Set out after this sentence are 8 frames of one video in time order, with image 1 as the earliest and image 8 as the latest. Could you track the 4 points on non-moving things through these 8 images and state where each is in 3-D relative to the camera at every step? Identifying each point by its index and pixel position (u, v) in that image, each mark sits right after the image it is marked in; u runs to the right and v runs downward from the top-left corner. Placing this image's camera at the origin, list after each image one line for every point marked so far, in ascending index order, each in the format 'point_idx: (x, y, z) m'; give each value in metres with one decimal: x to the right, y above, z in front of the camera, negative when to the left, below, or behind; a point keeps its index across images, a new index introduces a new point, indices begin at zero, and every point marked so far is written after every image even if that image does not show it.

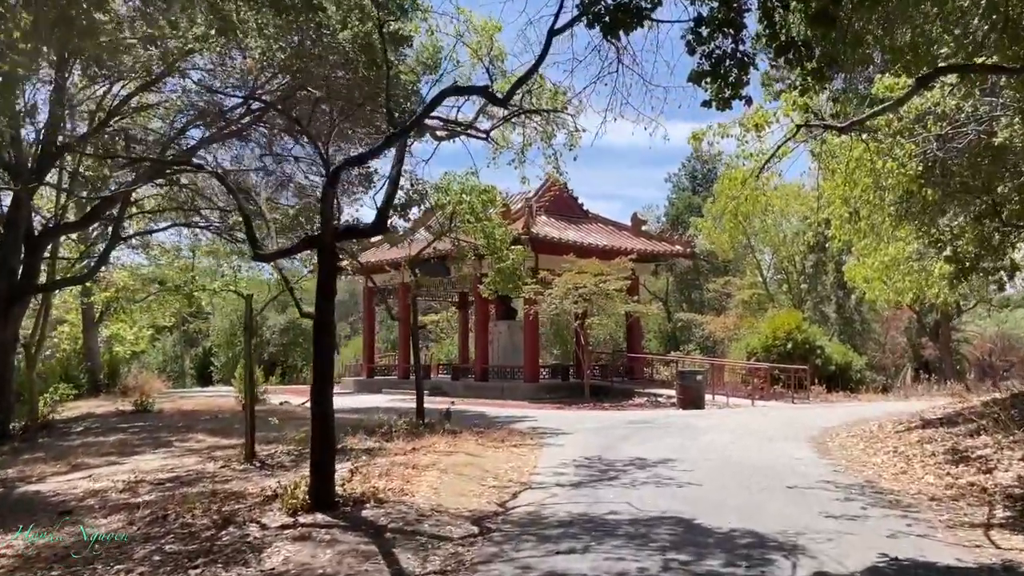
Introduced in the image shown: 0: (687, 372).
0: (+4.2, -2.0, +19.6) m
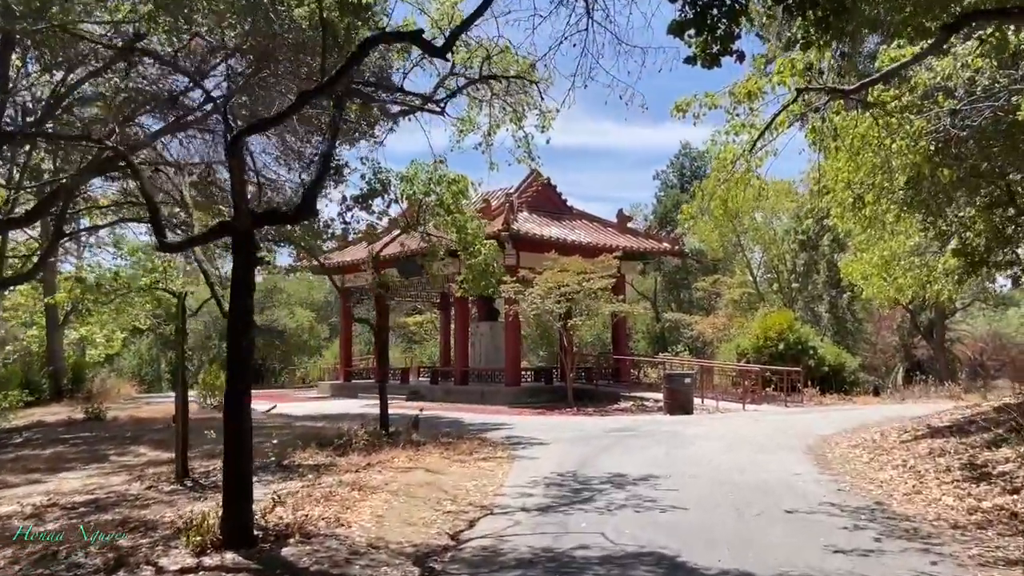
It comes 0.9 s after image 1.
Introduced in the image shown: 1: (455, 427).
0: (+3.7, -2.0, +18.5) m
1: (-1.0, -2.7, +15.7) m
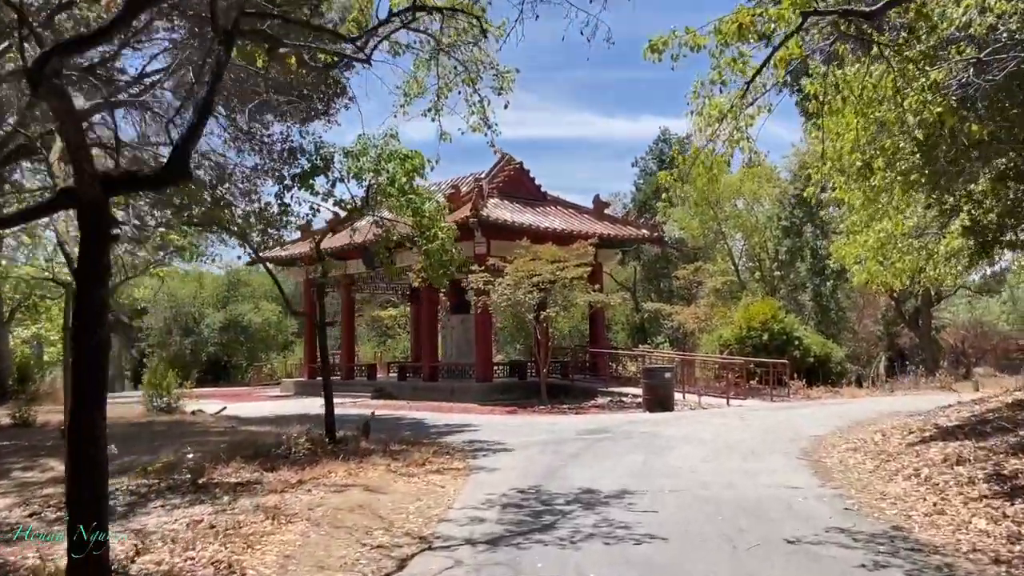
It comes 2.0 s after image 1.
0: (+3.0, -1.7, +17.2) m
1: (-1.7, -2.5, +14.3) m
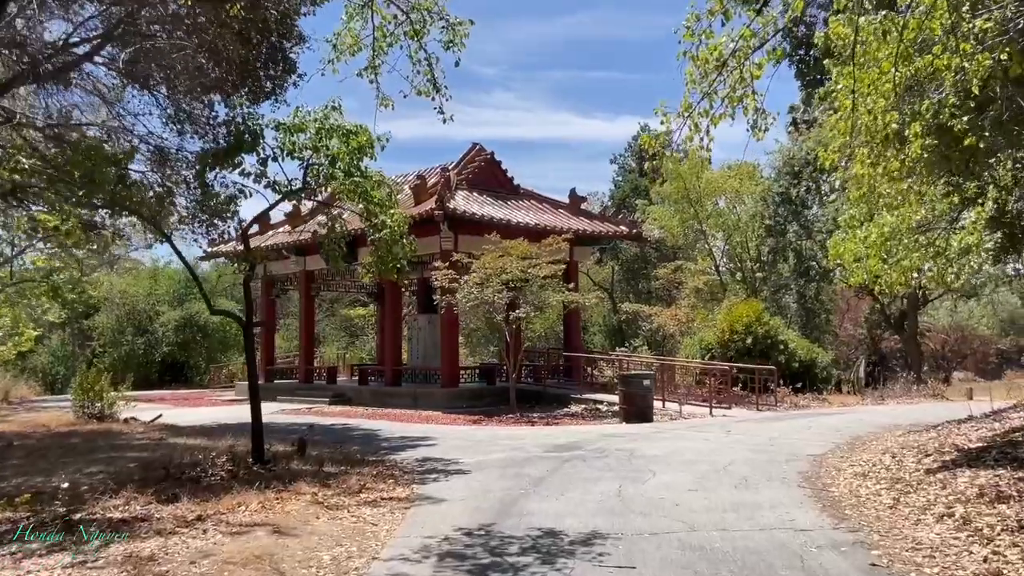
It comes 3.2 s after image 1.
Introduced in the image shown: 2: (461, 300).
0: (+2.3, -1.7, +15.7) m
1: (-2.3, -2.5, +12.7) m
2: (-1.2, -0.3, +19.0) m
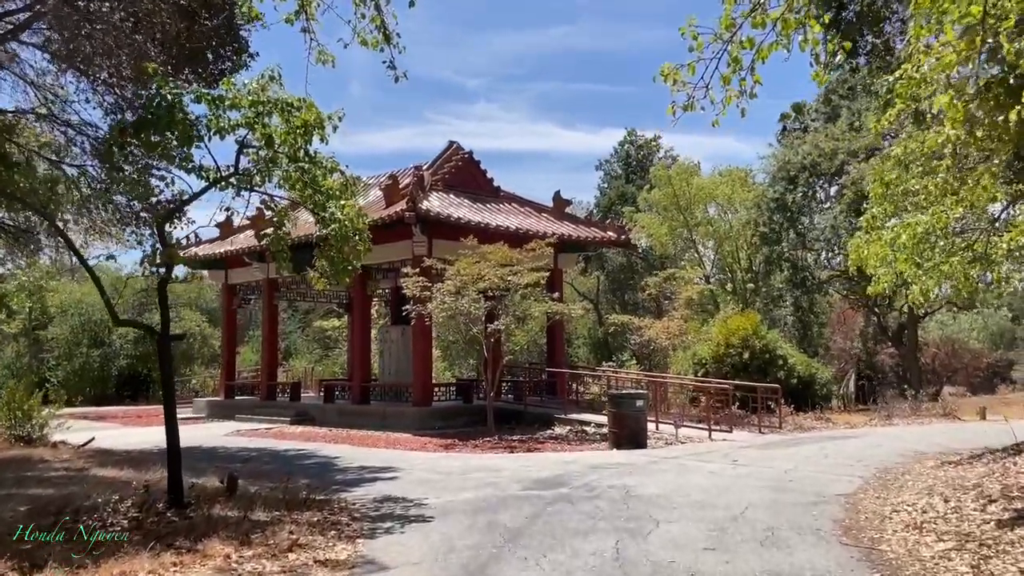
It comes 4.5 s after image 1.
0: (+1.9, -1.8, +14.0) m
1: (-2.6, -2.6, +10.9) m
2: (-1.6, -0.5, +17.2) m
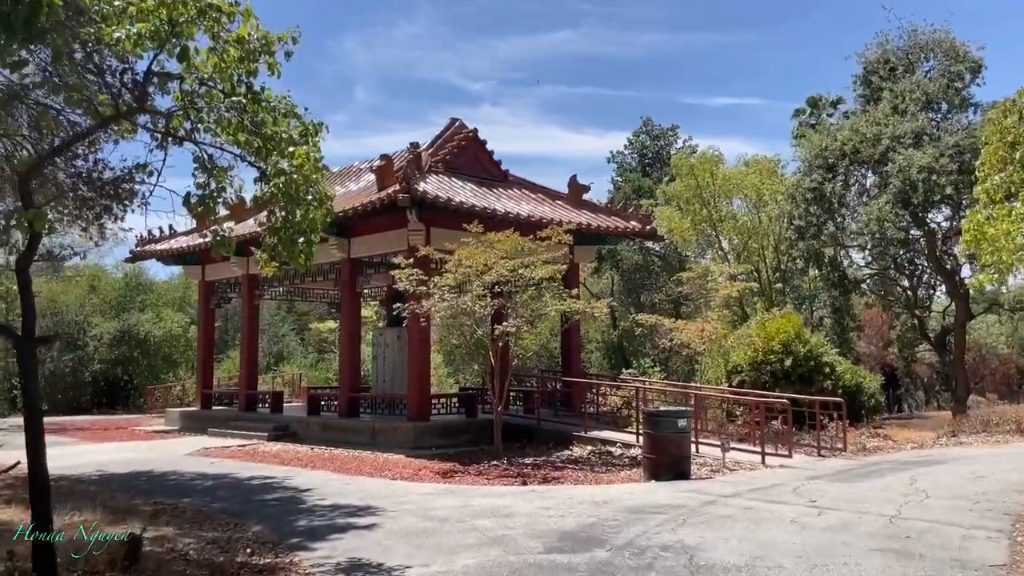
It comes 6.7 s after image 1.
0: (+2.1, -1.7, +11.4) m
1: (-2.5, -2.5, +8.3) m
2: (-1.4, -0.4, +14.6) m
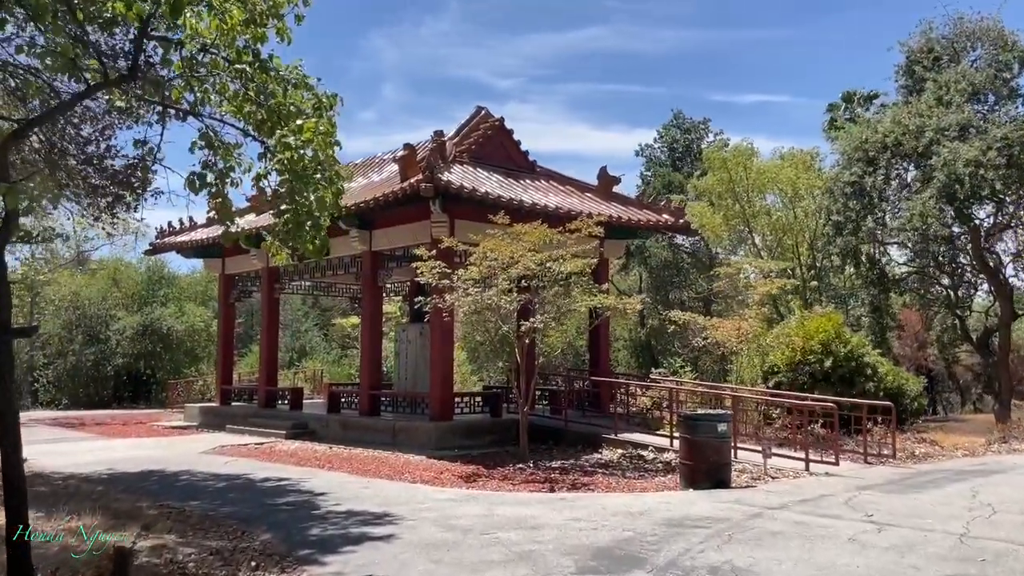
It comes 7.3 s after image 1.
0: (+2.4, -1.7, +10.6) m
1: (-2.2, -2.4, +7.7) m
2: (-1.0, -0.3, +13.9) m
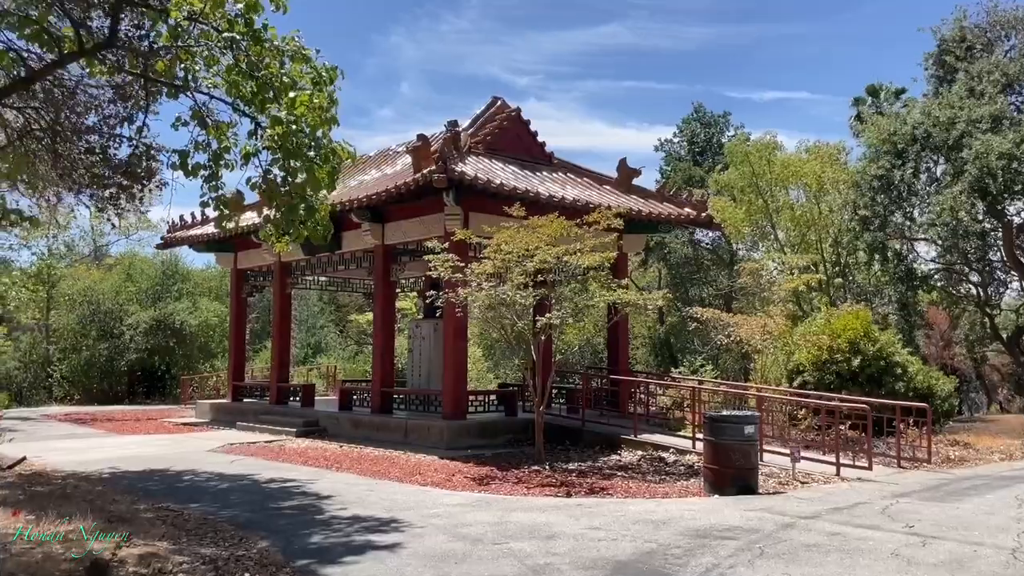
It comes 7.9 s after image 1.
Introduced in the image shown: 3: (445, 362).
0: (+2.6, -1.6, +10.0) m
1: (-2.1, -2.3, +7.2) m
2: (-0.7, -0.2, +13.4) m
3: (-1.2, -1.4, +15.3) m
